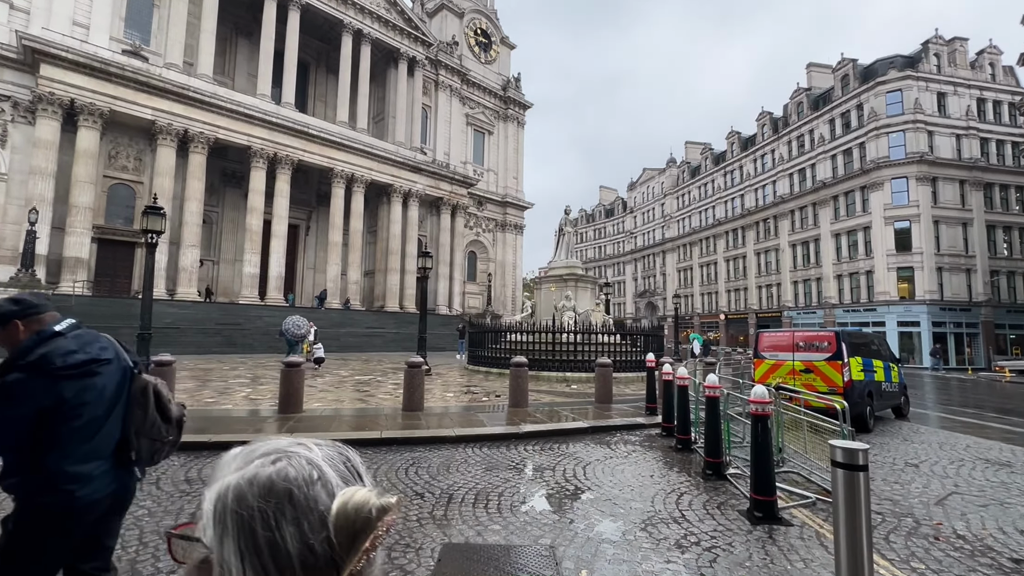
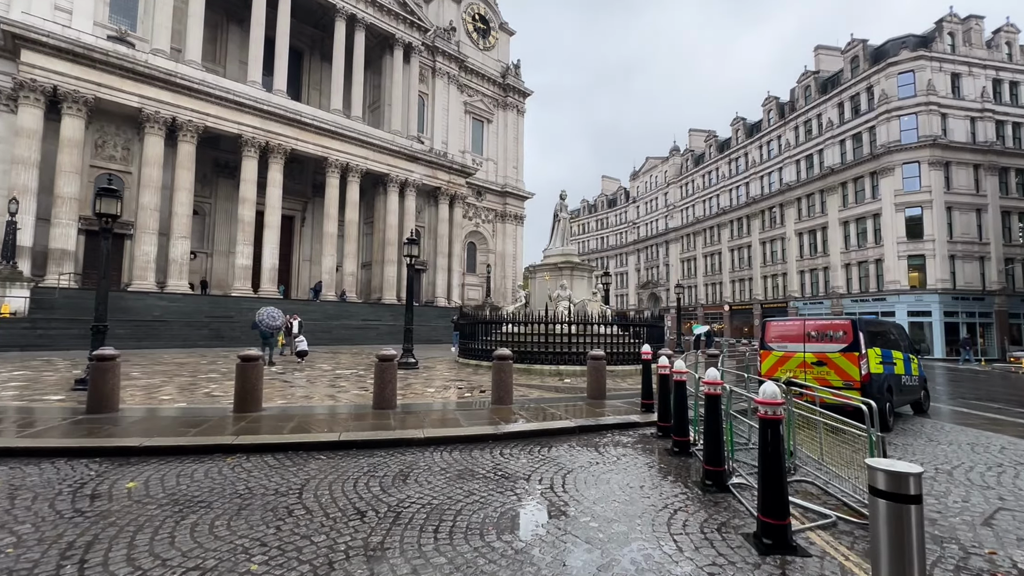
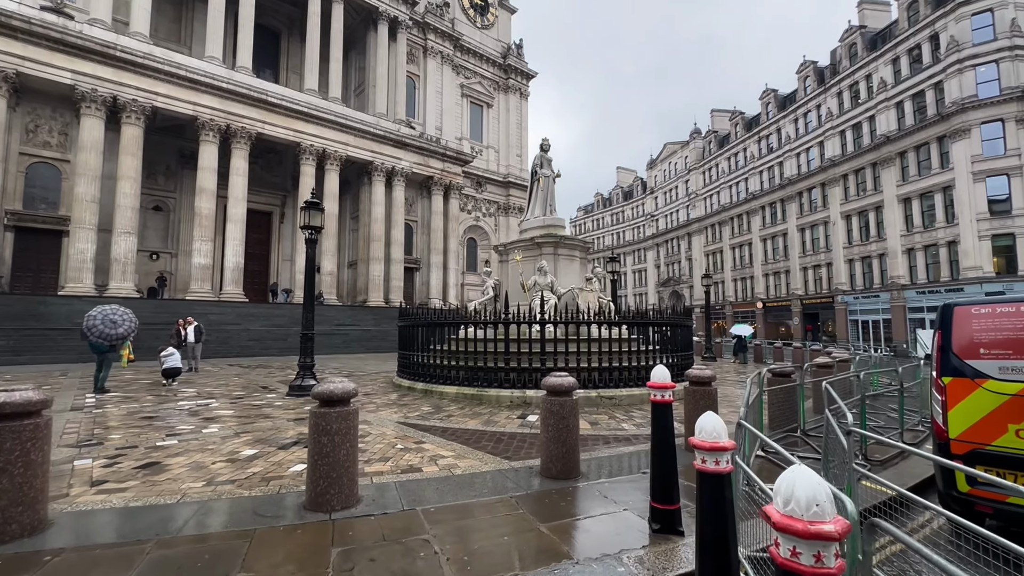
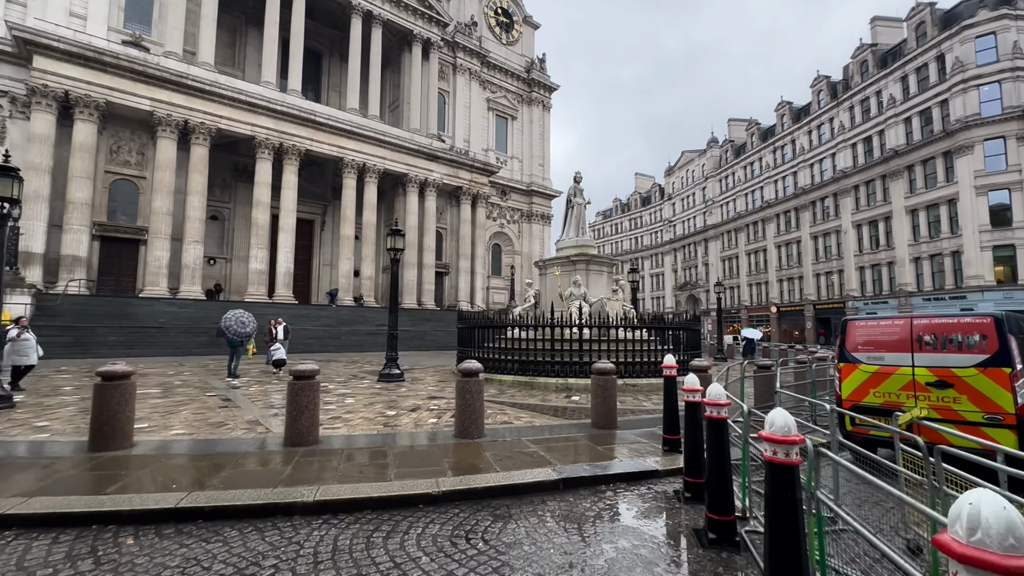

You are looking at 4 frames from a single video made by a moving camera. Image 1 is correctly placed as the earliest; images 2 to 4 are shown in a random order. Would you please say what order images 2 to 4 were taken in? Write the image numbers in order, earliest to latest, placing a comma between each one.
2, 4, 3
